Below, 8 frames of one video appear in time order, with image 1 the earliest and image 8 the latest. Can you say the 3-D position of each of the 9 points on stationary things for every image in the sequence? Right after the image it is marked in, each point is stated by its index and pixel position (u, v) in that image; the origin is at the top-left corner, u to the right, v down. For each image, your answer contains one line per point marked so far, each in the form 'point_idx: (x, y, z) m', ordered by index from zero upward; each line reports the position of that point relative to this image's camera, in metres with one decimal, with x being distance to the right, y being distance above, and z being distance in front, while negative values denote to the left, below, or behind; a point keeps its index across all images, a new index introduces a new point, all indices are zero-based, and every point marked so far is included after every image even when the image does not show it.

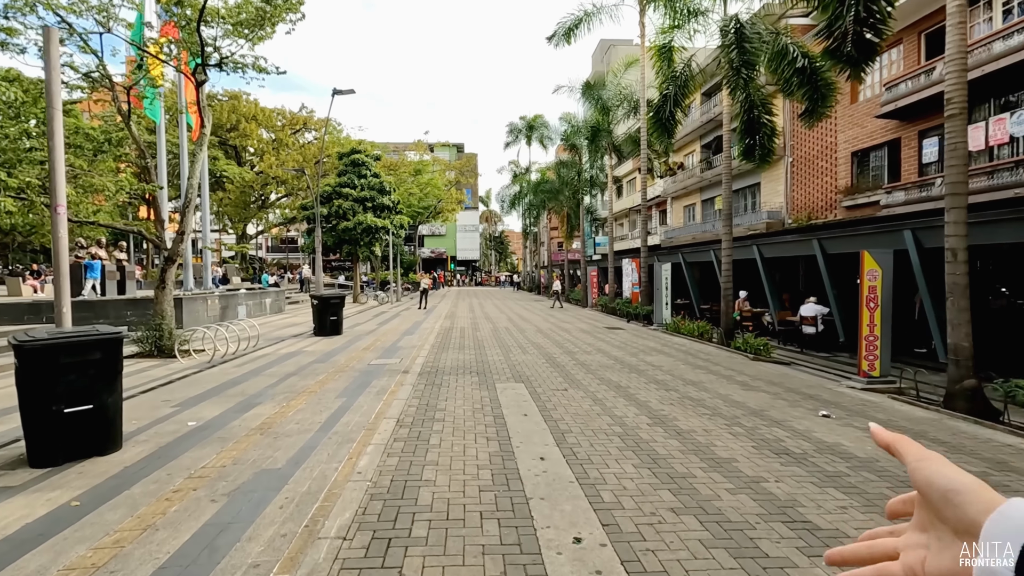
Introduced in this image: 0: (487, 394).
0: (-0.4, -1.5, +7.8) m
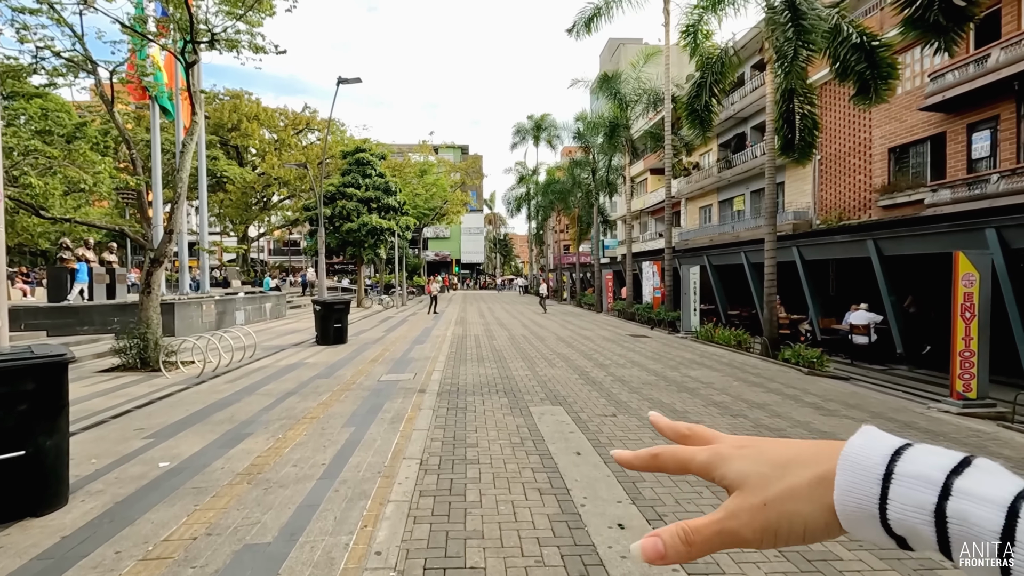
0: (+0.1, -1.6, +6.5) m
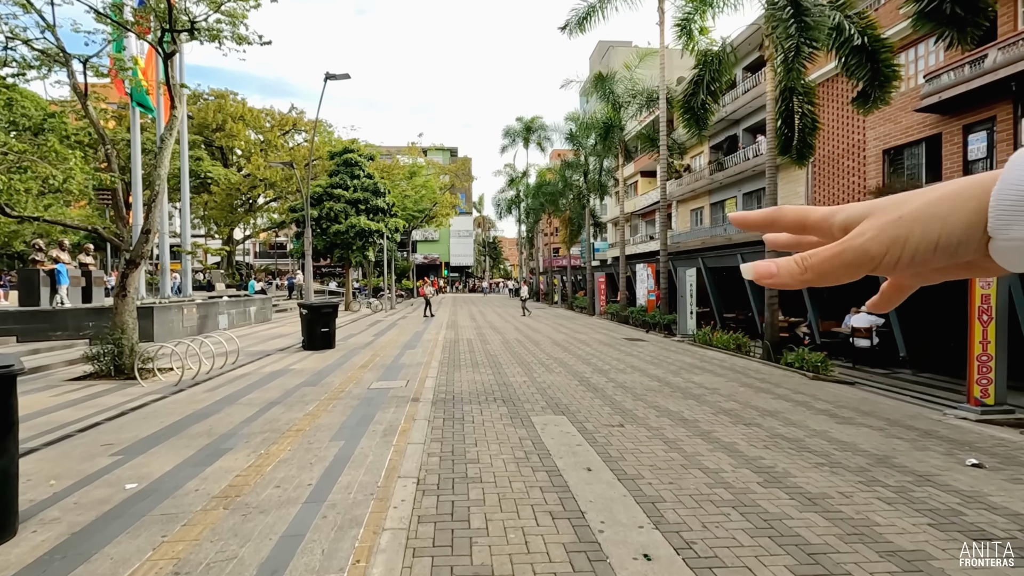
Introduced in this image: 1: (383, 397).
0: (+0.2, -1.6, +6.1) m
1: (-1.9, -1.6, +7.8) m
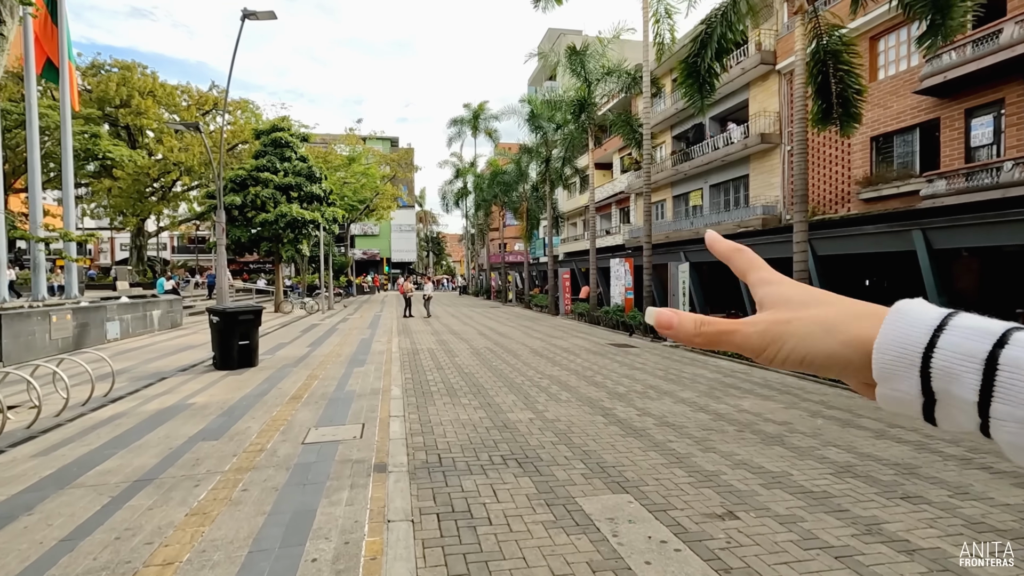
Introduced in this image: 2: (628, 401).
0: (+0.5, -1.7, +3.4) m
1: (-1.7, -1.6, +5.0) m
2: (+1.7, -1.6, +7.7) m
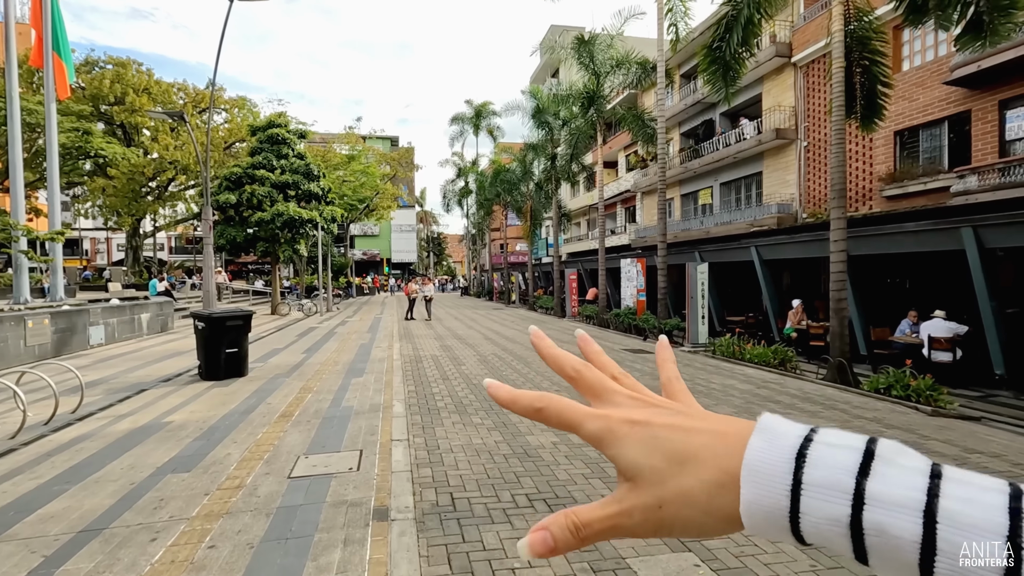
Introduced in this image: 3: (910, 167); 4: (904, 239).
0: (+0.7, -1.7, +2.6) m
1: (-1.5, -1.7, +4.1) m
2: (+1.9, -1.7, +6.8) m
3: (+12.7, +3.9, +17.1) m
4: (+7.7, +1.0, +10.5) m
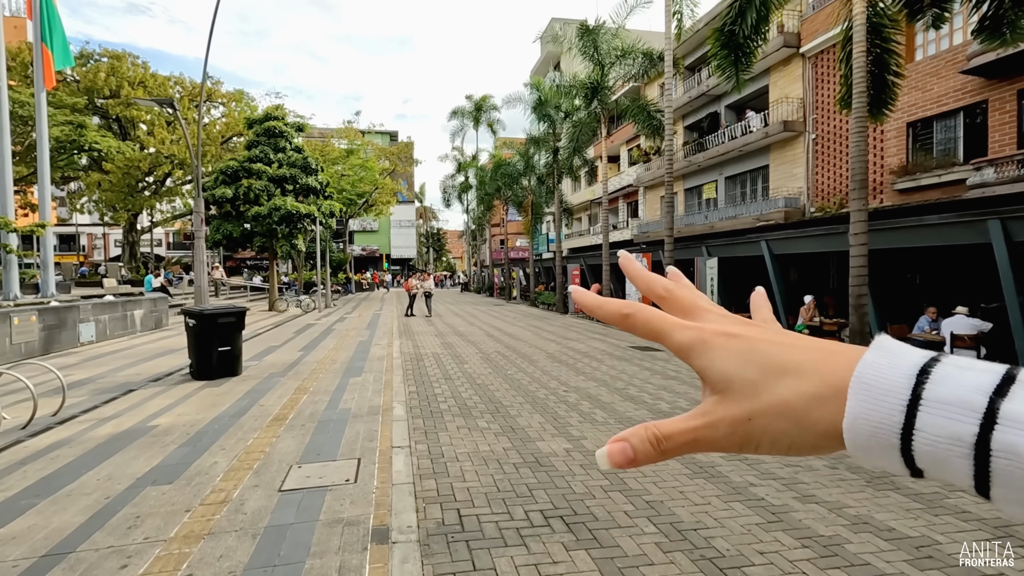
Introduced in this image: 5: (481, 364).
0: (+0.8, -1.7, +2.2) m
1: (-1.4, -1.6, +3.7) m
2: (+2.0, -1.6, +6.4) m
3: (+12.8, +4.0, +16.7) m
4: (+7.8, +1.0, +10.1) m
5: (-0.6, -1.5, +10.4) m
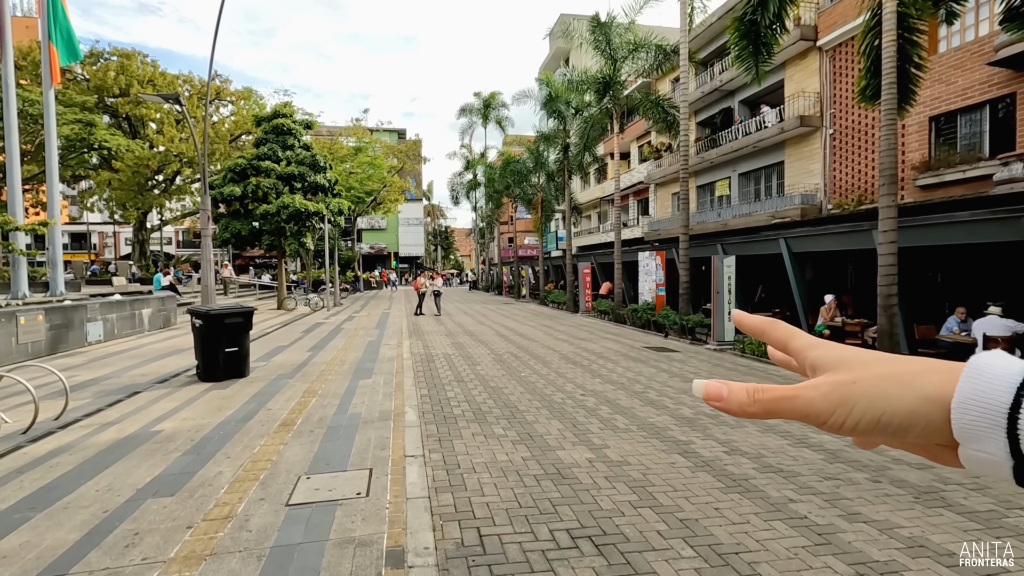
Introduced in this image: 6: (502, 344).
0: (+1.0, -1.7, +1.9) m
1: (-1.2, -1.7, +3.4) m
2: (+2.2, -1.6, +6.1) m
3: (+13.1, +4.0, +16.2) m
4: (+8.0, +1.1, +9.7) m
5: (-0.3, -1.5, +10.2) m
6: (-0.2, -1.4, +13.1) m
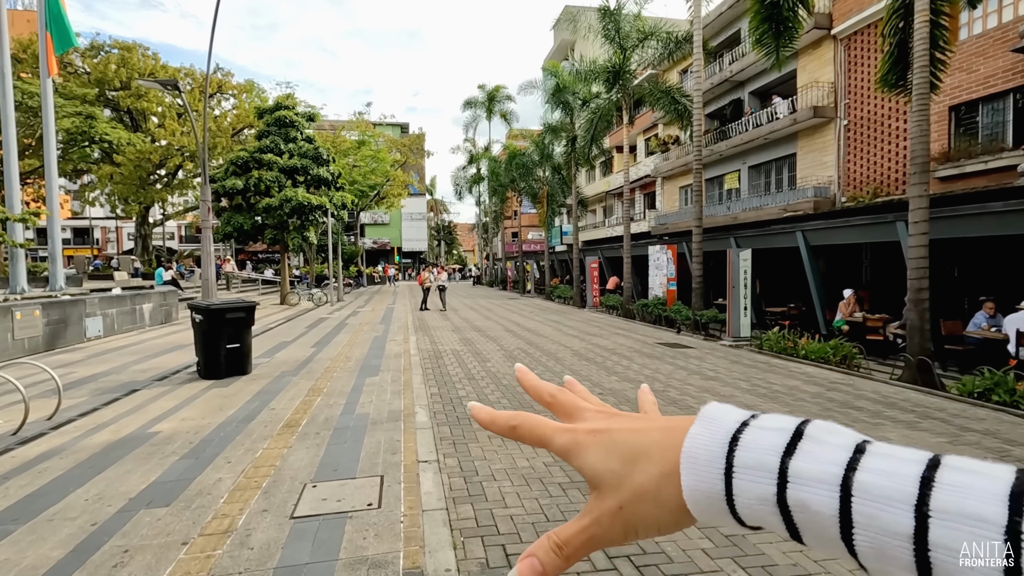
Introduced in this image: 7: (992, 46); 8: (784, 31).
0: (+1.1, -1.7, +1.5) m
1: (-1.1, -1.6, +3.0) m
2: (+2.4, -1.5, +5.7) m
3: (+13.4, +4.2, +15.7) m
4: (+8.2, +1.2, +9.3) m
5: (-0.1, -1.4, +9.8) m
6: (0.0, -1.2, +12.7) m
7: (+13.4, +6.8, +14.9) m
8: (+5.4, +5.0, +10.5) m
